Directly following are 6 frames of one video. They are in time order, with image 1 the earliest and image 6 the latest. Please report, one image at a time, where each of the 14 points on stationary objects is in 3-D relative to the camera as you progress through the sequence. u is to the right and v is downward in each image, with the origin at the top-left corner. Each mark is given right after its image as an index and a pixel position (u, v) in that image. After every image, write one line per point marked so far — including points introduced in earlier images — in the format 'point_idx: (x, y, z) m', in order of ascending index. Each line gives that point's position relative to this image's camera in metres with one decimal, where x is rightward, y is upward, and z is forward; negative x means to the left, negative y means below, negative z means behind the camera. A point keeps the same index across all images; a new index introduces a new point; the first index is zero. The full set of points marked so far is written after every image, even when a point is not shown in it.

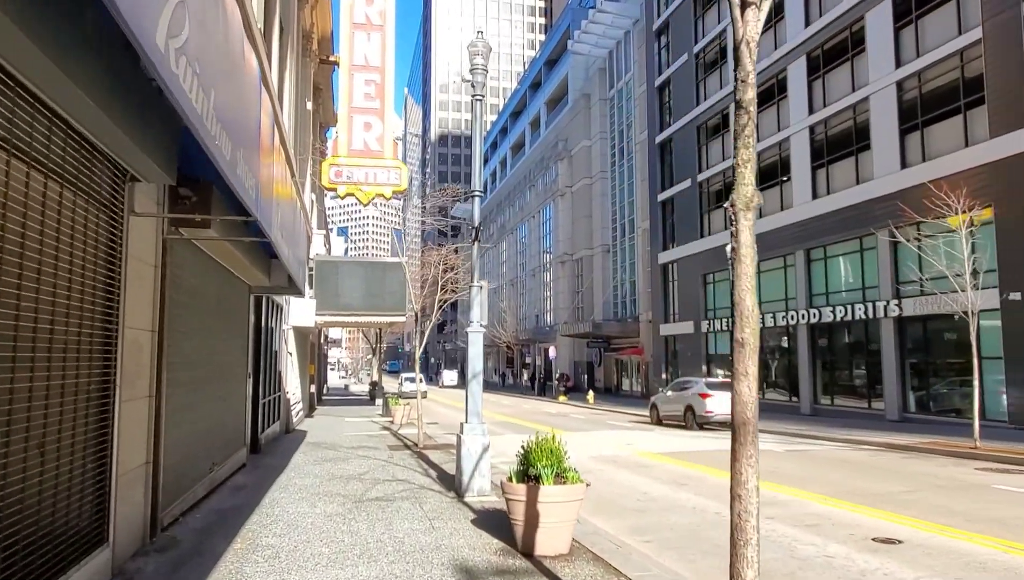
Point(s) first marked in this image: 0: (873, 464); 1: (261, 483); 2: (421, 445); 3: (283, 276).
0: (+7.0, -3.4, +13.9) m
1: (-3.7, -2.9, +10.7) m
2: (-2.0, -3.4, +15.7) m
3: (-3.8, +0.2, +12.0) m
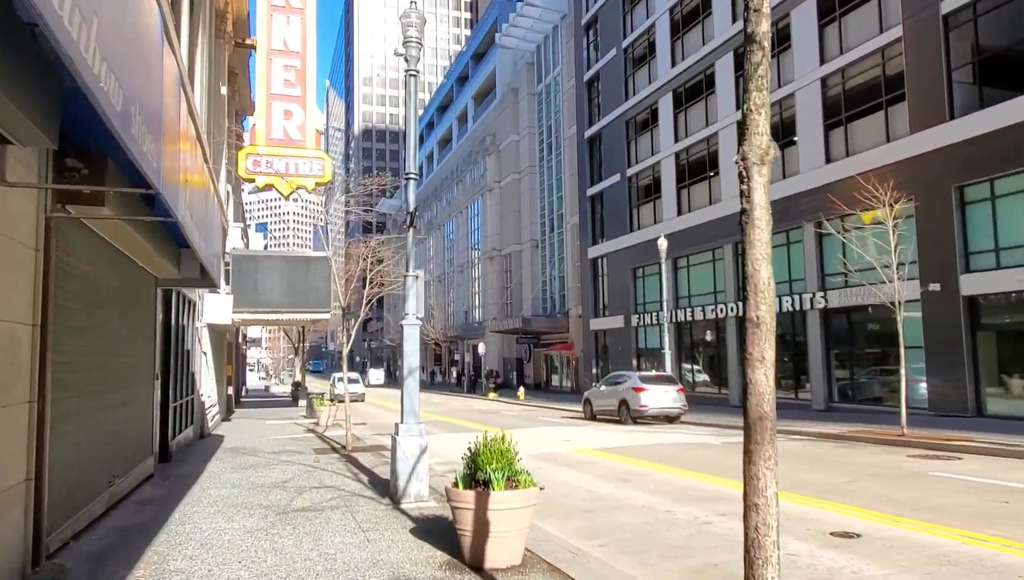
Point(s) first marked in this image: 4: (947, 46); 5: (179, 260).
0: (+5.7, -3.2, +13.9) m
1: (-4.6, -2.8, +9.6) m
2: (-3.4, -3.2, +14.8) m
3: (-4.8, +0.3, +10.9) m
4: (+11.6, +6.5, +19.1) m
5: (-4.9, +0.4, +10.7) m
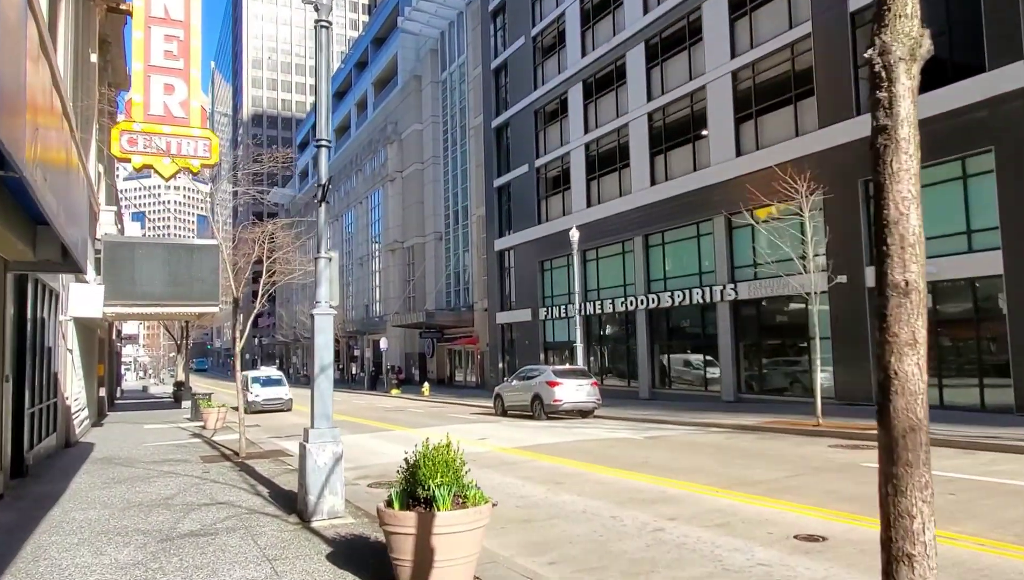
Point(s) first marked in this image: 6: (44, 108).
0: (+4.2, -3.0, +13.6) m
1: (-5.4, -2.6, +7.9) m
2: (-5.0, -3.0, +13.2) m
3: (-5.8, +0.5, +9.1) m
4: (+9.3, +6.7, +19.5) m
5: (-5.9, +0.6, +8.9) m
6: (-4.5, +1.8, +6.8) m
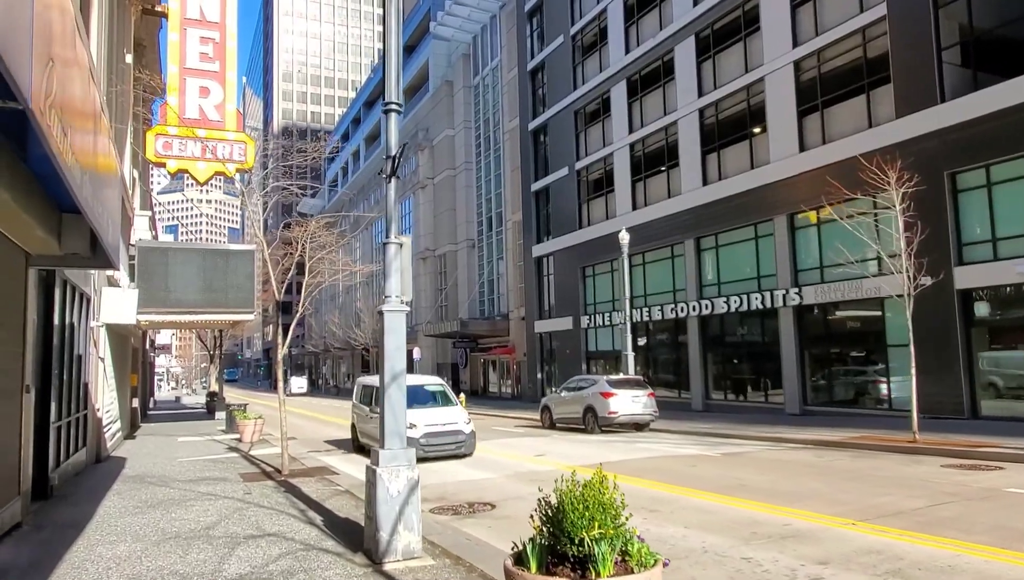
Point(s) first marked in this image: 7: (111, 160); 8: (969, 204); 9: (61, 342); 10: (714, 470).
0: (+5.4, -3.0, +12.1) m
1: (-4.4, -2.5, +6.7) m
2: (-3.8, -3.1, +12.0) m
3: (-4.8, +0.6, +8.0) m
4: (+10.6, +6.6, +18.0) m
5: (-4.9, +0.6, +7.8) m
6: (-3.5, +1.8, +5.7) m
7: (-5.0, +1.5, +9.0) m
8: (+11.1, +2.1, +17.4) m
9: (-7.3, -0.9, +11.7) m
10: (+3.4, -3.1, +12.2) m
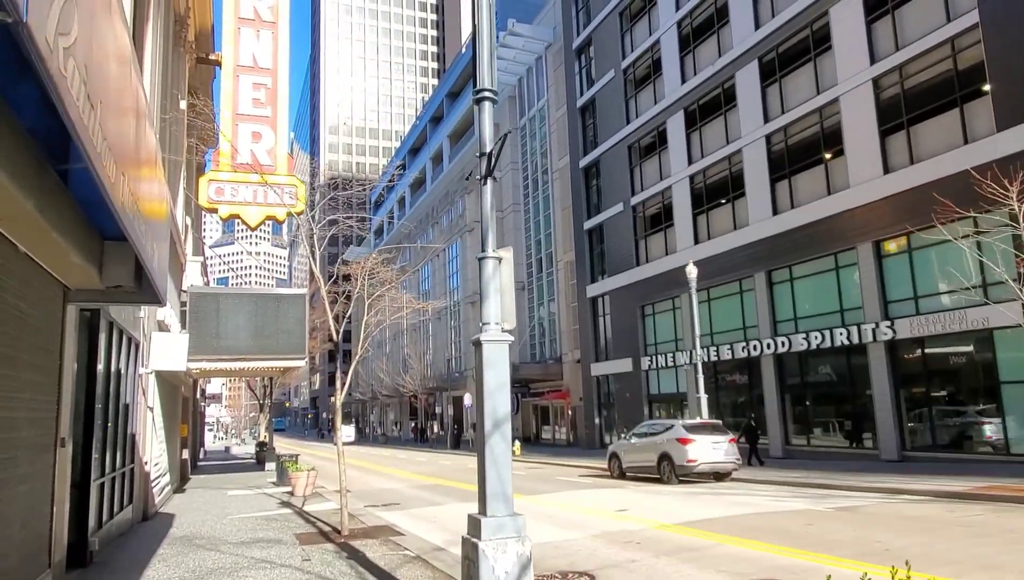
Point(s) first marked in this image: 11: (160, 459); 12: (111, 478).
0: (+6.7, -3.4, +10.3) m
1: (-3.4, -2.8, +5.6) m
2: (-2.5, -3.6, +10.8) m
3: (-3.8, +0.2, +7.1) m
4: (+12.1, +6.0, +16.5) m
5: (-3.9, +0.3, +6.8) m
6: (-2.7, +1.6, +4.8) m
7: (-4.0, +1.0, +8.1) m
8: (+12.6, +1.5, +15.6) m
9: (-6.1, -1.5, +10.7) m
10: (+4.7, -3.5, +10.6) m
11: (-8.5, -4.1, +17.3) m
12: (-6.3, -2.9, +11.2) m
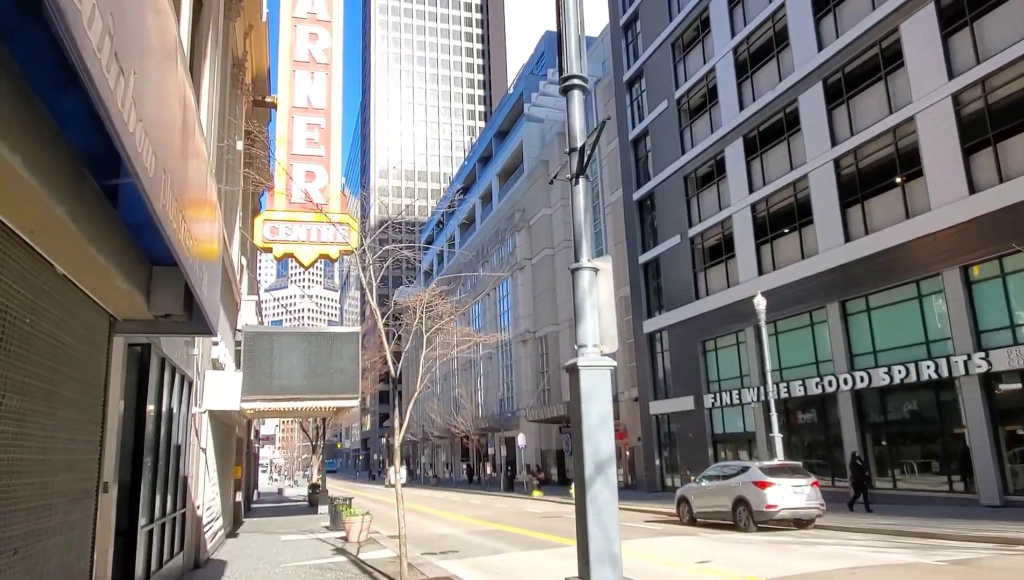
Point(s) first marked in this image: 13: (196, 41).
0: (+7.6, -3.6, +8.8) m
1: (-2.8, -3.0, +4.8) m
2: (-1.5, -4.1, +9.9) m
3: (-3.1, -0.1, +6.5) m
4: (+13.3, +5.5, +15.2) m
5: (-3.2, 0.0, +6.3) m
6: (-2.1, +1.5, +4.2) m
7: (-3.2, +0.7, +7.6) m
8: (+13.8, +1.0, +14.0) m
9: (-5.1, -2.0, +10.2) m
10: (+5.7, -3.8, +9.2) m
11: (-7.0, -5.0, +16.8) m
12: (-5.2, -3.5, +10.7) m
13: (-5.7, +4.5, +12.9) m
